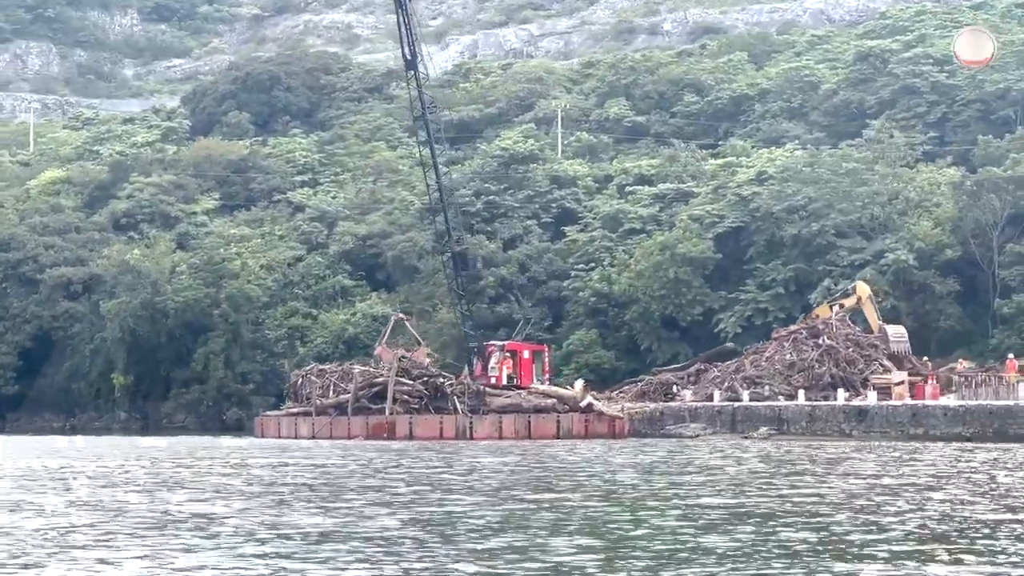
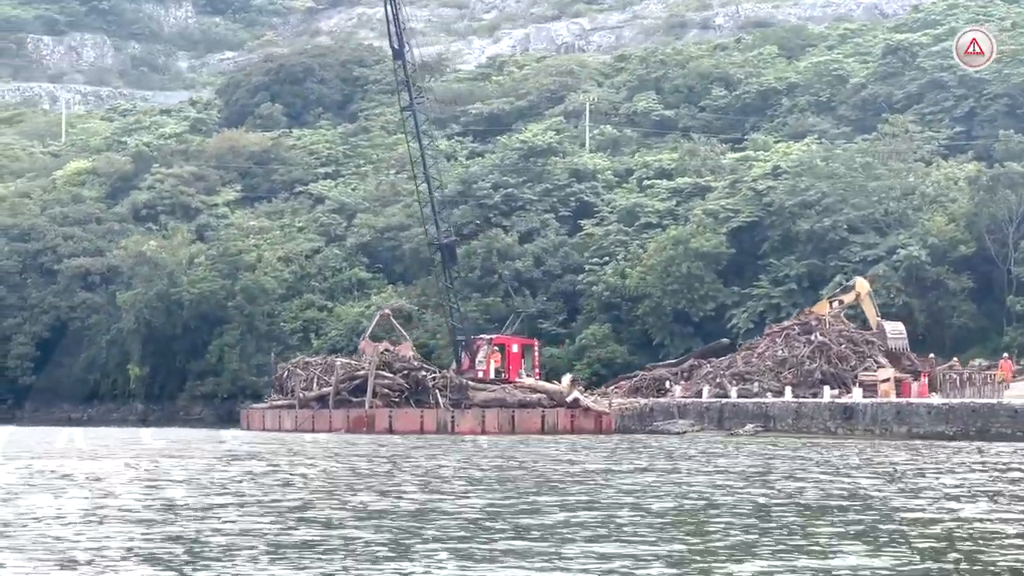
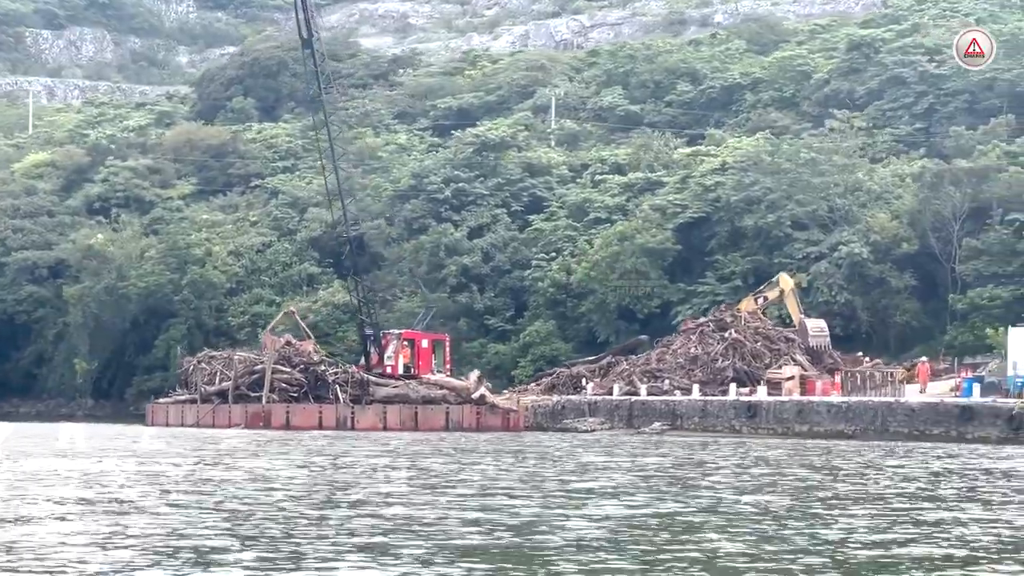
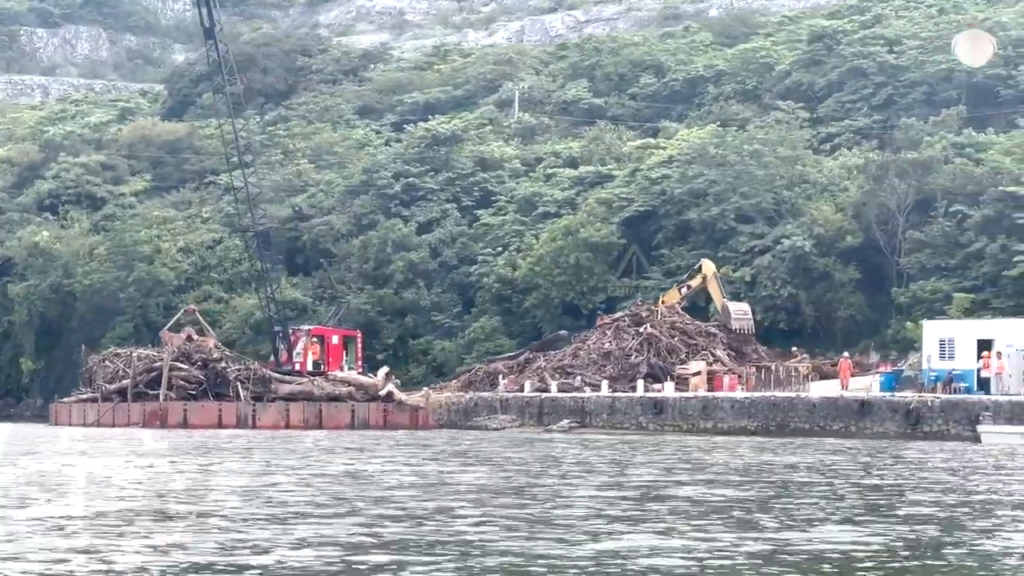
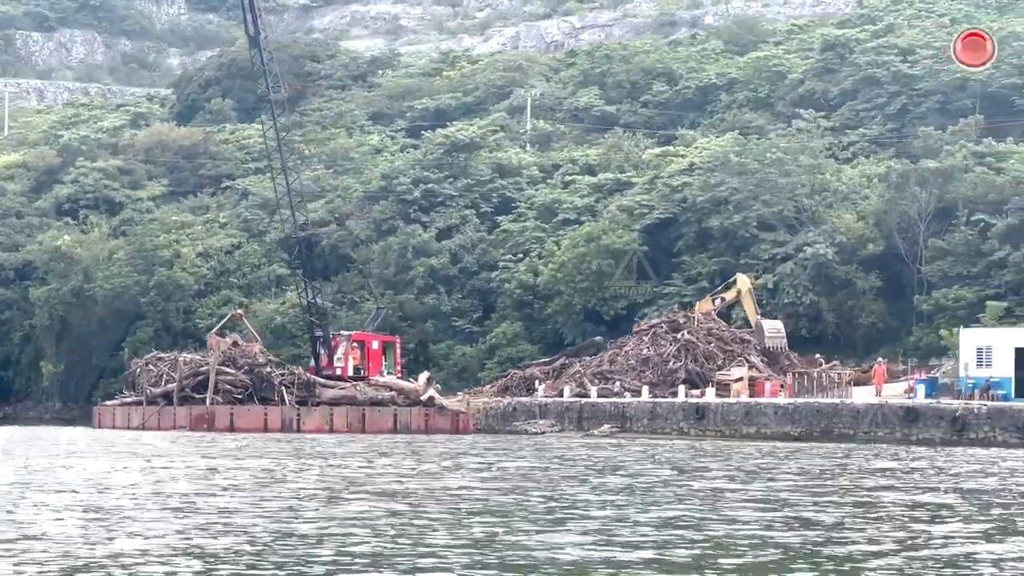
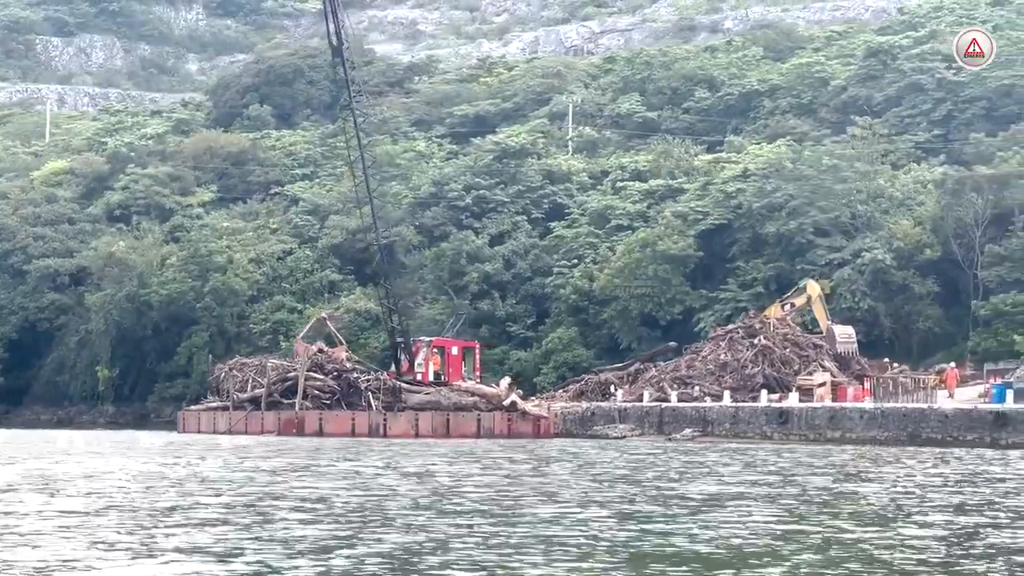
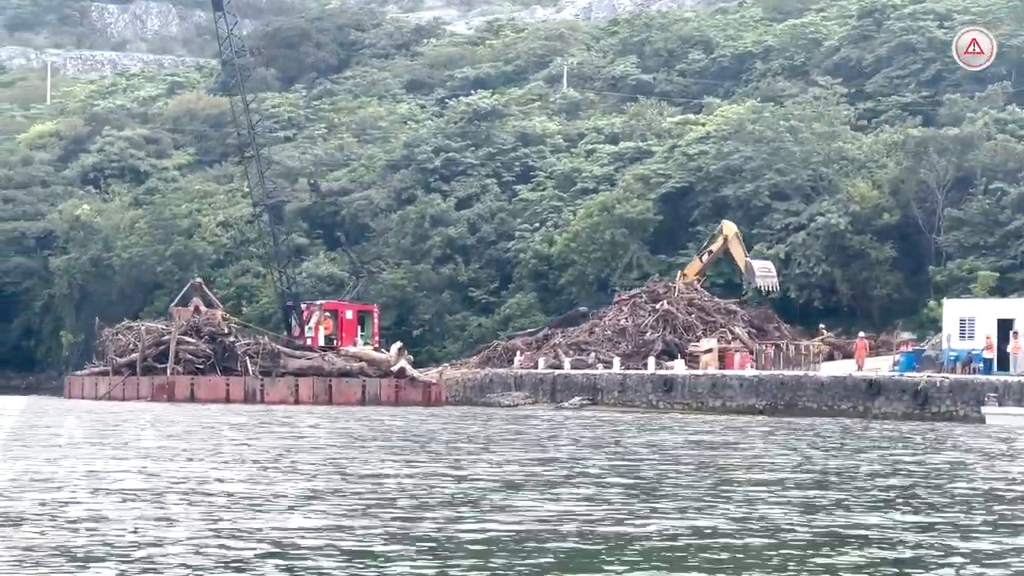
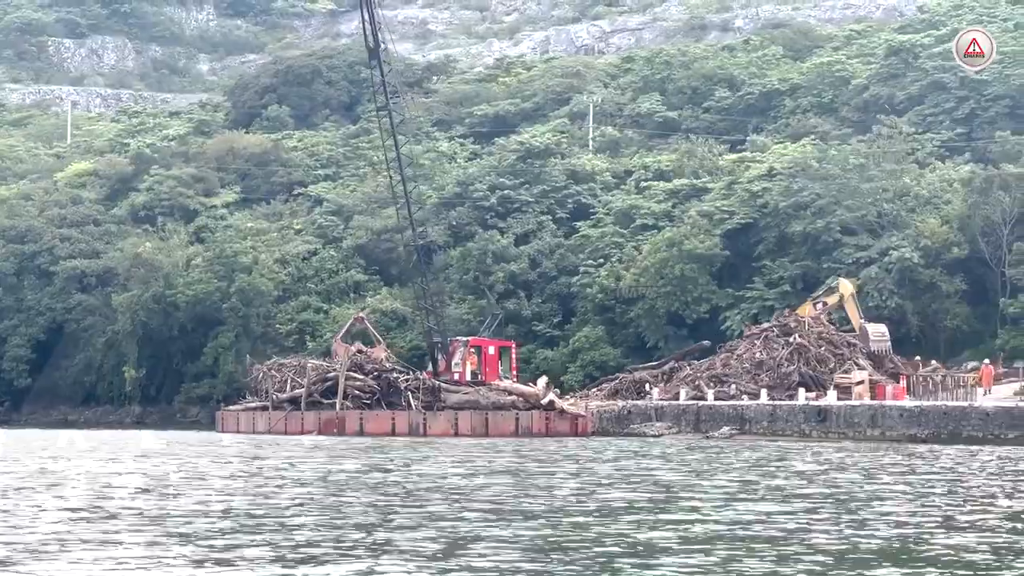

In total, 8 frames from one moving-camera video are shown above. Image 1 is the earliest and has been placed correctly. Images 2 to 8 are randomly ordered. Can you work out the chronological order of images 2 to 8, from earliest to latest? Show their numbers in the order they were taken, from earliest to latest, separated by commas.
2, 8, 6, 3, 5, 4, 7
